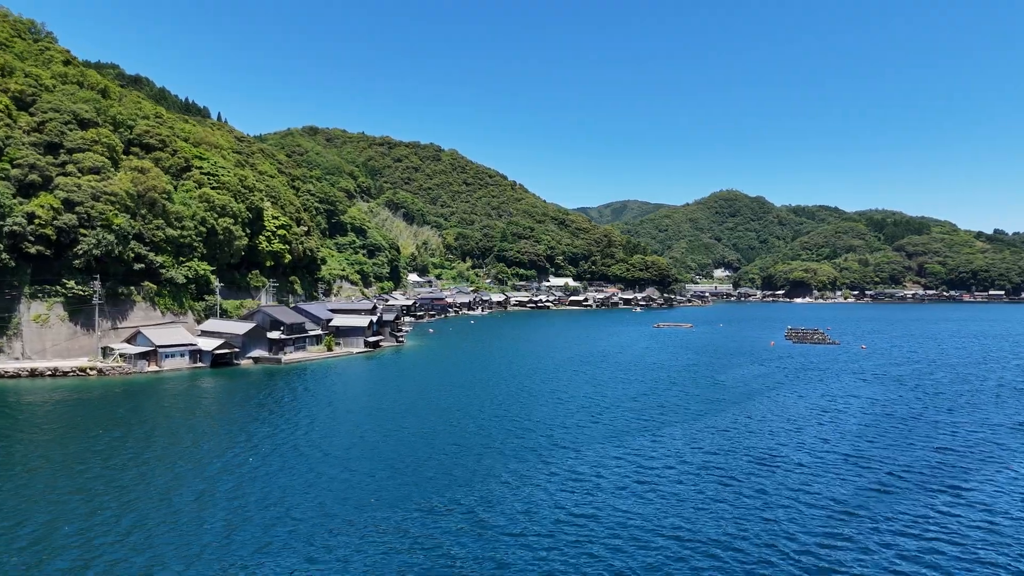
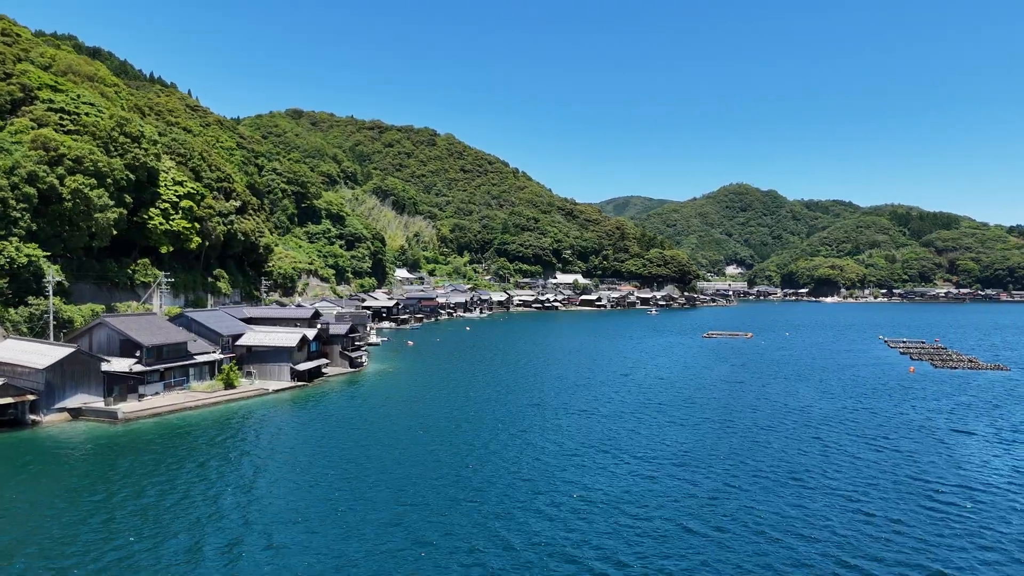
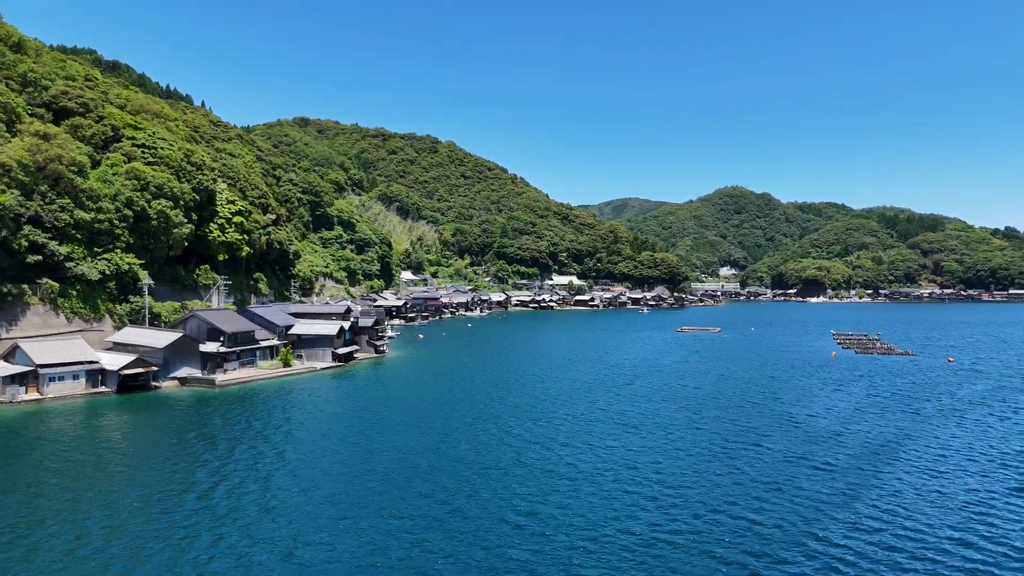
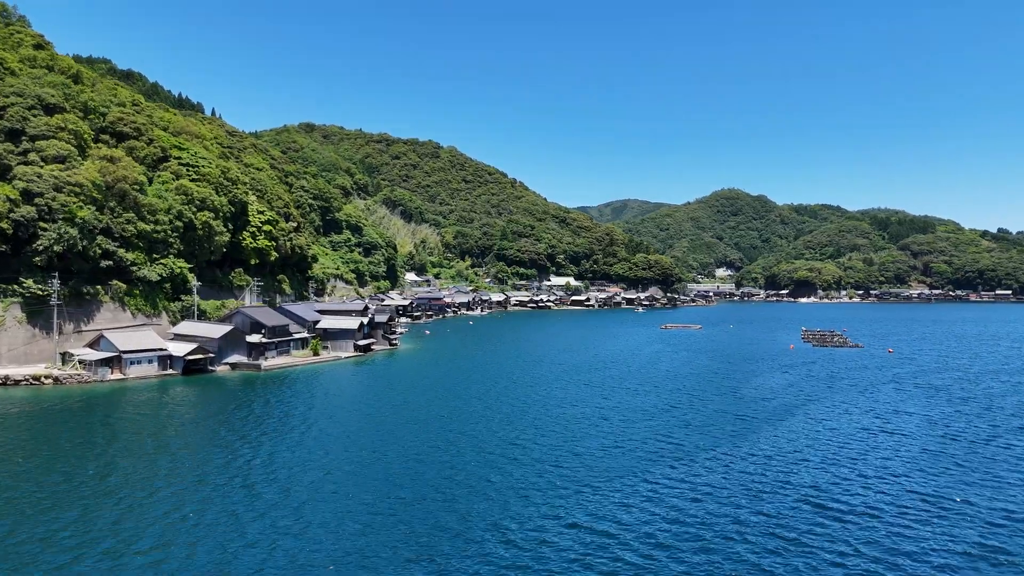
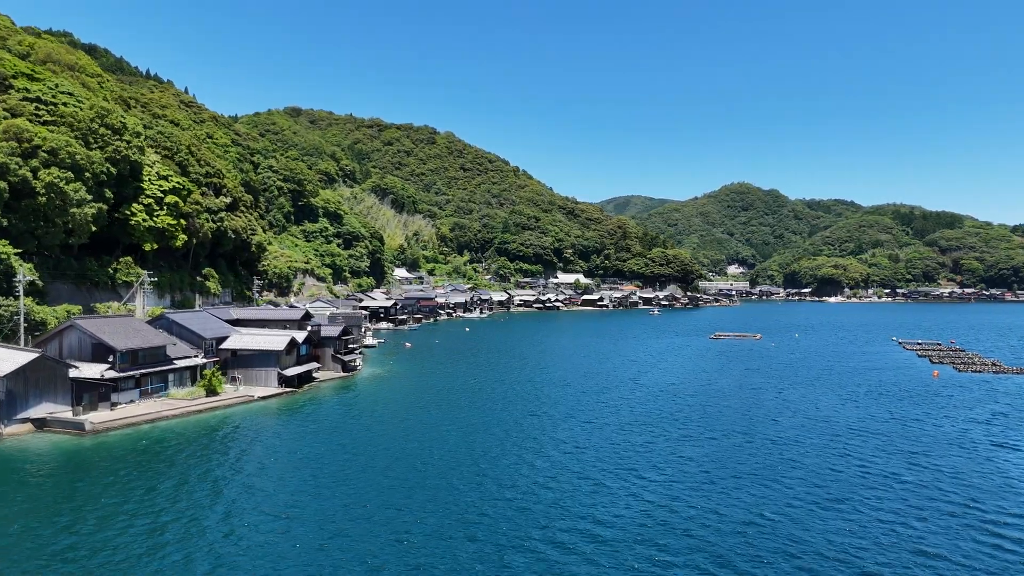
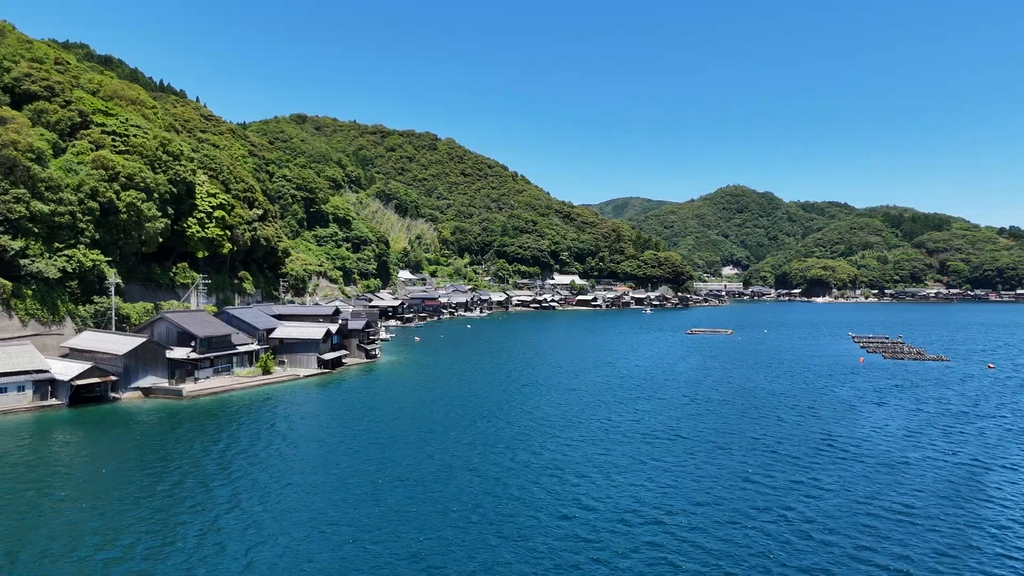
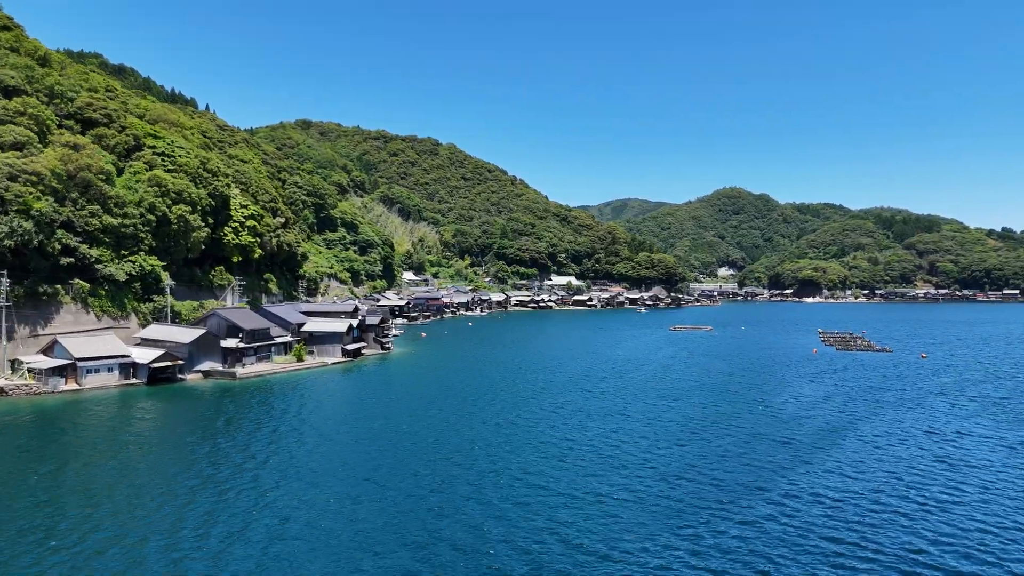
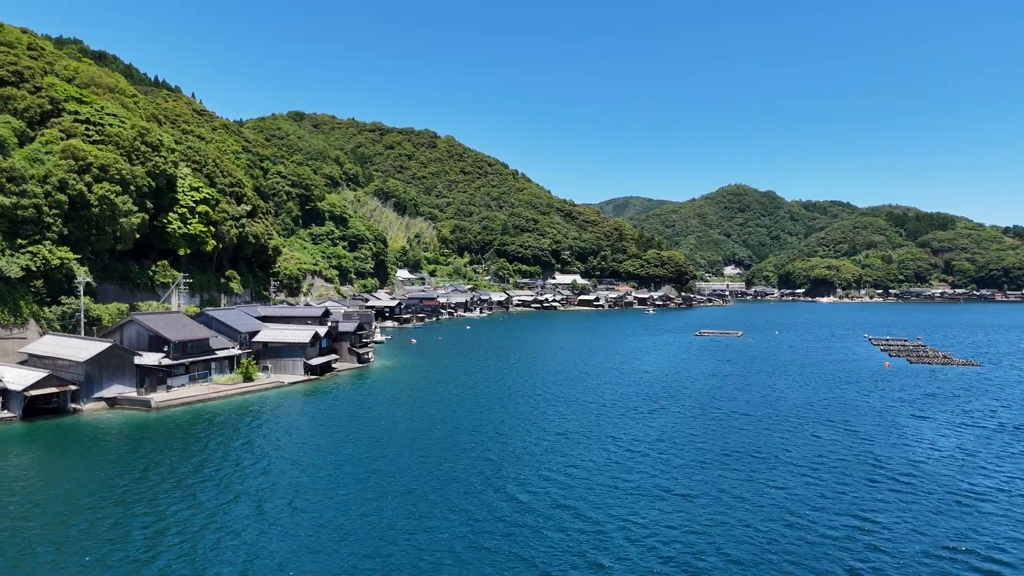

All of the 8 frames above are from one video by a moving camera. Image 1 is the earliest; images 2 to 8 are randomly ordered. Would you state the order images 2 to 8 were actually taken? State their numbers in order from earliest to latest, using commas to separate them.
4, 7, 3, 6, 8, 2, 5
